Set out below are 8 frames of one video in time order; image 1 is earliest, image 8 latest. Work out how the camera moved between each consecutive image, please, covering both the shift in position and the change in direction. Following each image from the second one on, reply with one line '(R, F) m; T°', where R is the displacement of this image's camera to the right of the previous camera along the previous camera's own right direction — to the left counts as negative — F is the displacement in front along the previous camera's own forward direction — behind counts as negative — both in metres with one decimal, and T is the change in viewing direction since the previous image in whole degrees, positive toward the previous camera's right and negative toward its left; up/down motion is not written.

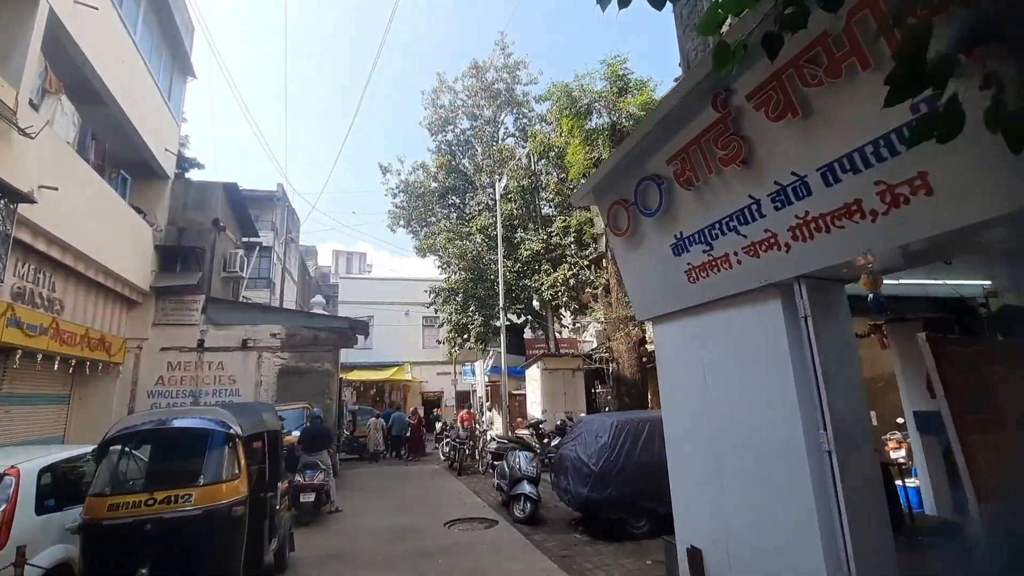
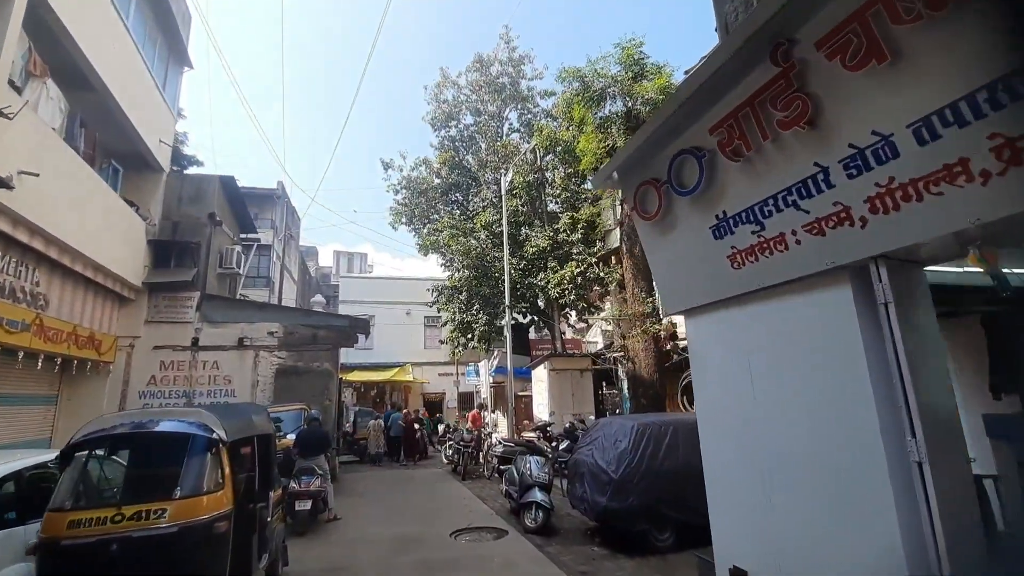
(-0.2, +0.5) m; 0°
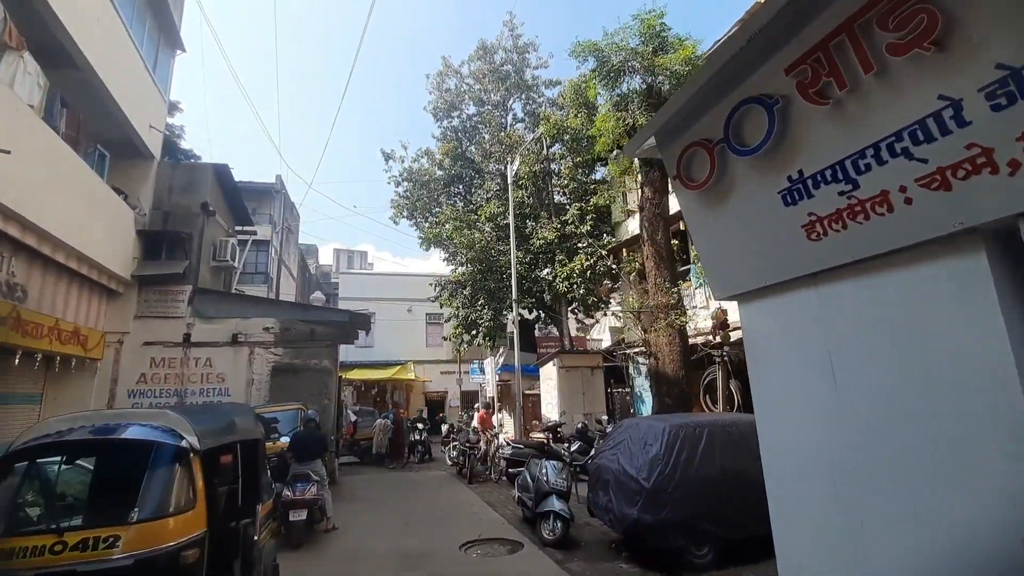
(-0.2, +0.6) m; 0°
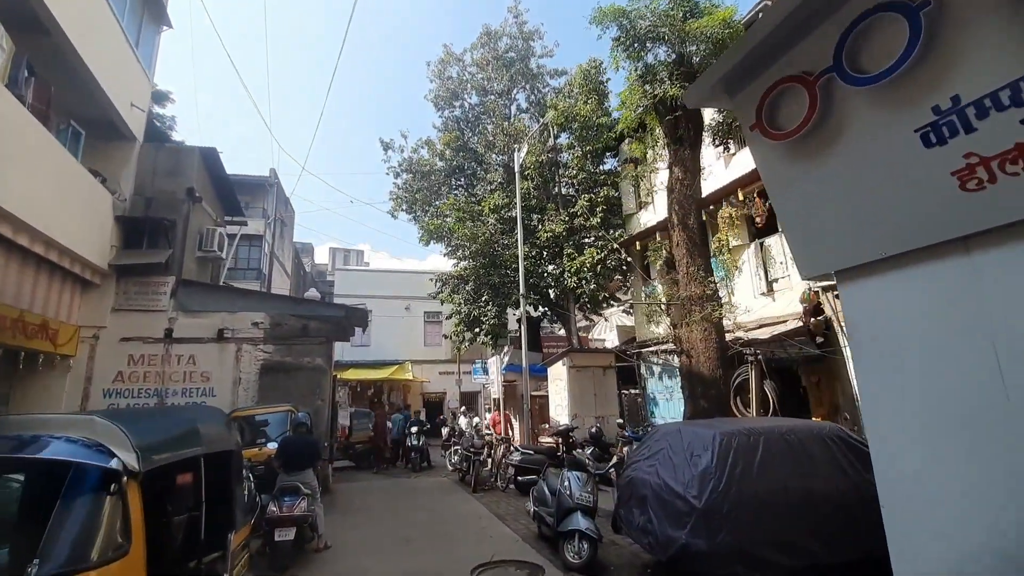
(-0.3, +0.8) m; 0°
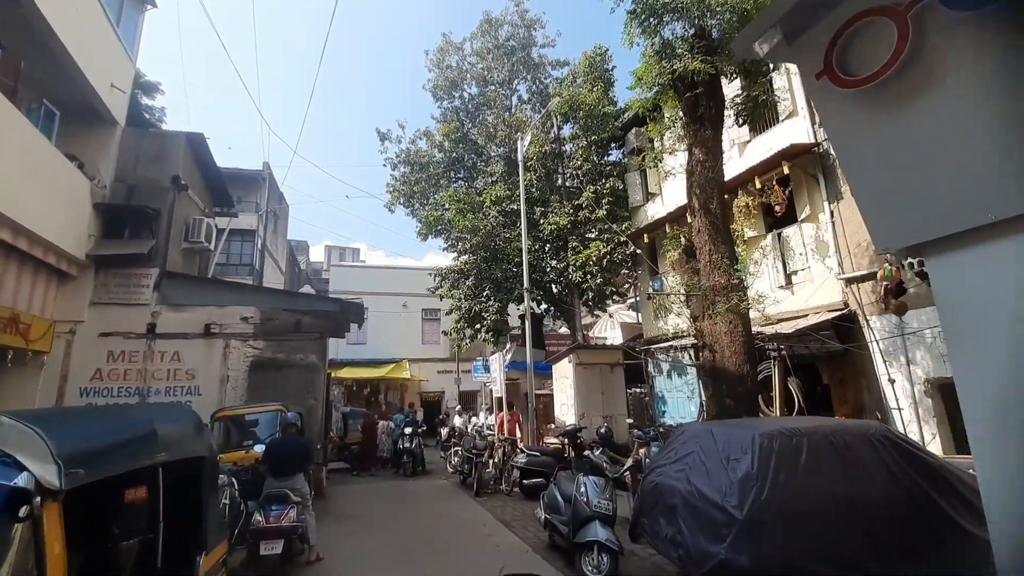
(-0.2, +0.5) m; 0°
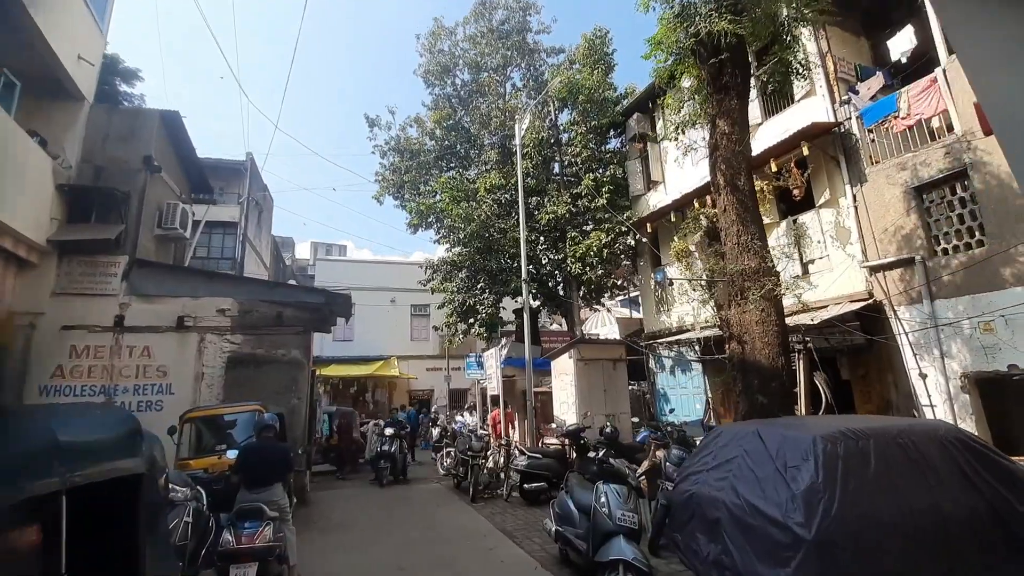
(-0.2, +0.7) m; +1°
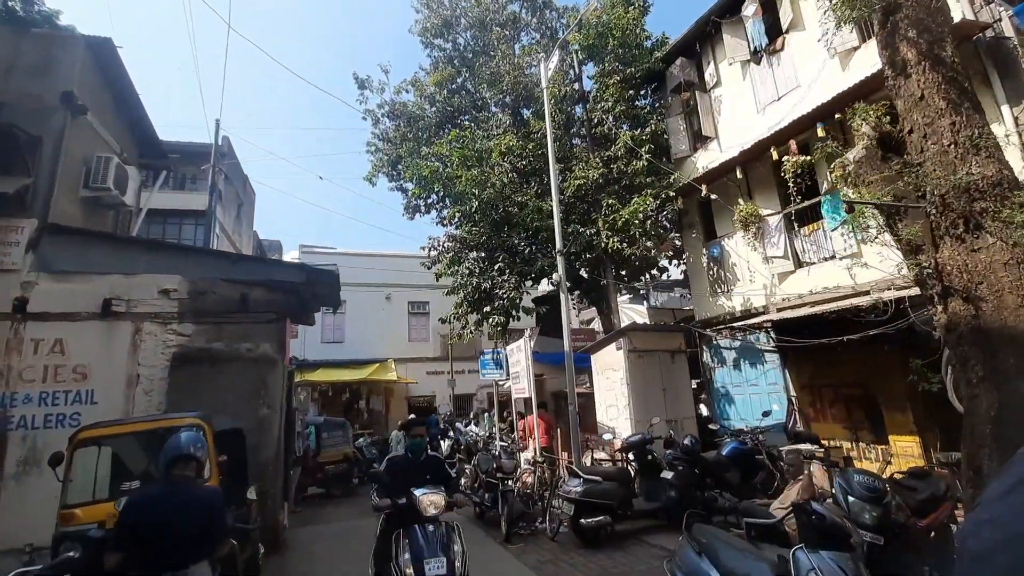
(-0.7, +2.2) m; +1°
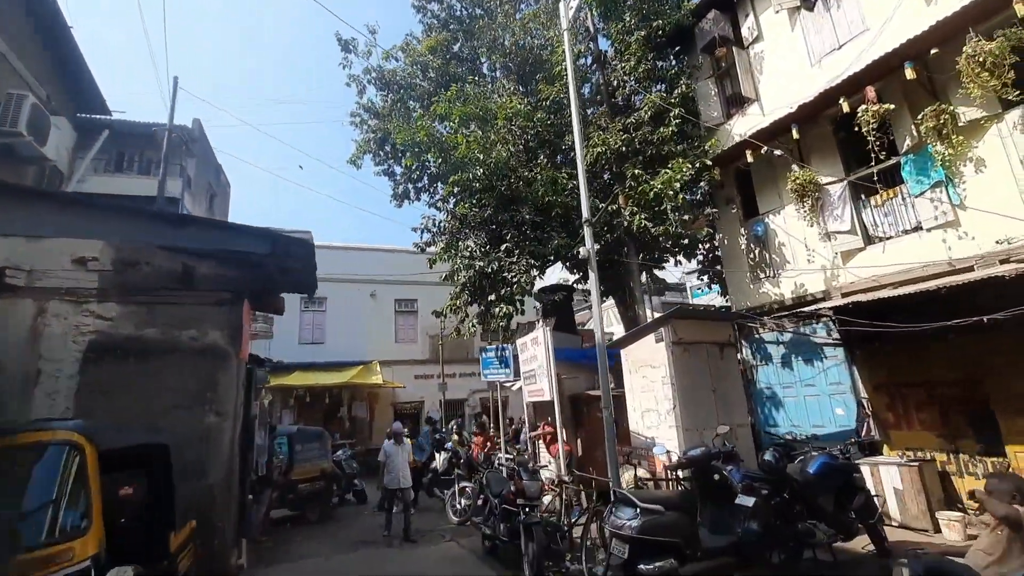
(-0.4, +1.6) m; +2°
